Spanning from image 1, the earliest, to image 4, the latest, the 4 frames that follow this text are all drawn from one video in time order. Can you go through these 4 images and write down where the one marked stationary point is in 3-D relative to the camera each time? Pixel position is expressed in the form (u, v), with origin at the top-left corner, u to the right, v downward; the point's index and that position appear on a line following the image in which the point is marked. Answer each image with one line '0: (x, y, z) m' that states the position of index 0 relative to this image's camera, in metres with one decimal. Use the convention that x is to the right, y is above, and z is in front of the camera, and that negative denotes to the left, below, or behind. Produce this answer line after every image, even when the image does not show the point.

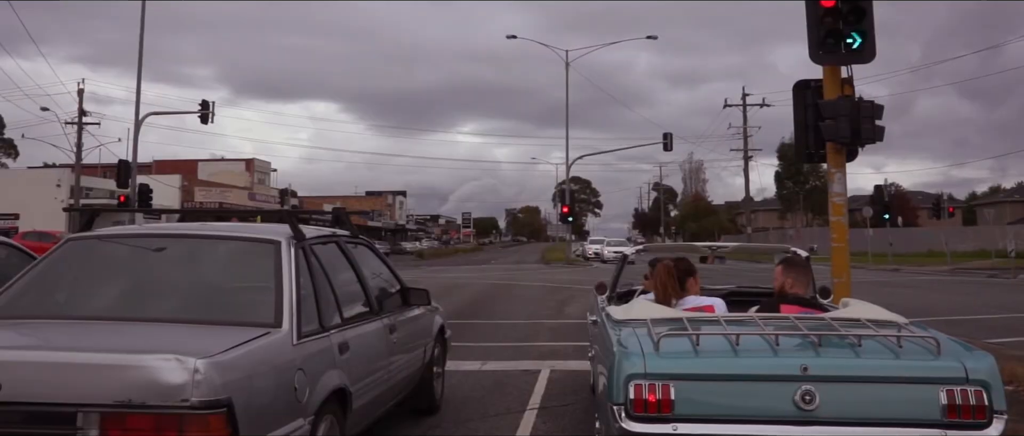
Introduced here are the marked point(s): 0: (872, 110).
0: (+3.6, +1.1, +8.5) m
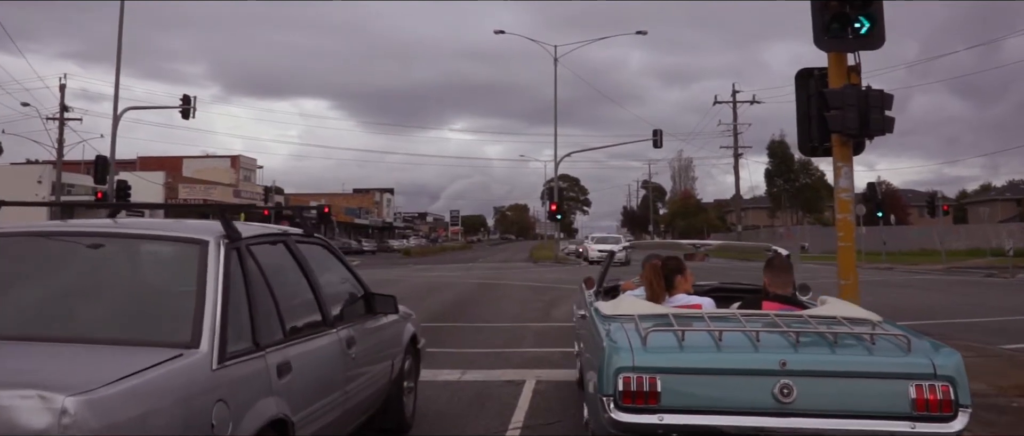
0: (+3.4, +1.1, +8.1) m
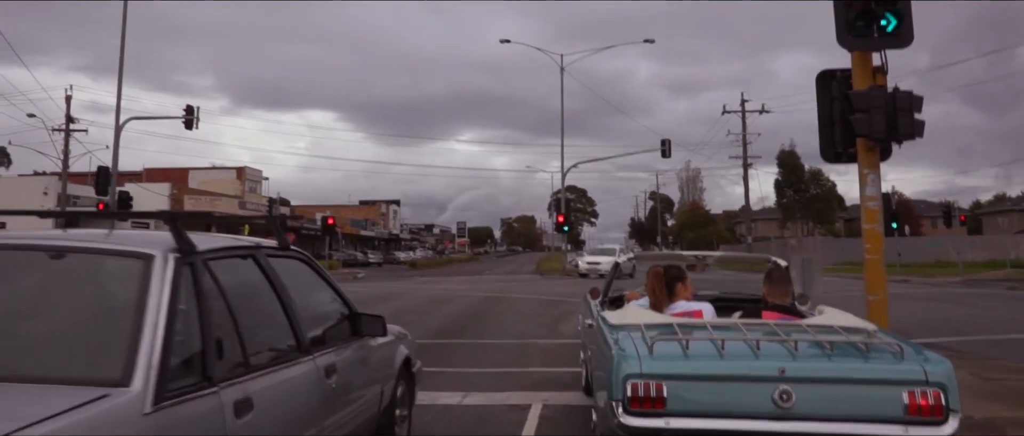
0: (+3.5, +1.0, +7.7) m
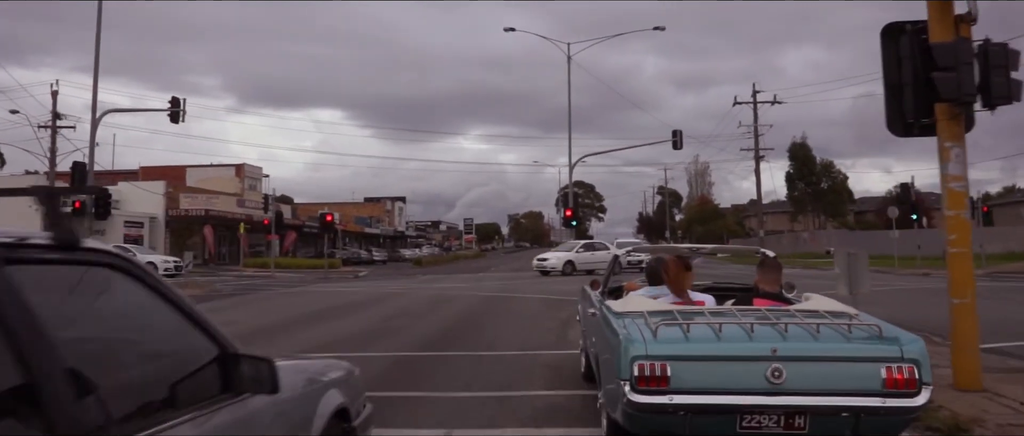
0: (+3.4, +1.1, +6.4) m
